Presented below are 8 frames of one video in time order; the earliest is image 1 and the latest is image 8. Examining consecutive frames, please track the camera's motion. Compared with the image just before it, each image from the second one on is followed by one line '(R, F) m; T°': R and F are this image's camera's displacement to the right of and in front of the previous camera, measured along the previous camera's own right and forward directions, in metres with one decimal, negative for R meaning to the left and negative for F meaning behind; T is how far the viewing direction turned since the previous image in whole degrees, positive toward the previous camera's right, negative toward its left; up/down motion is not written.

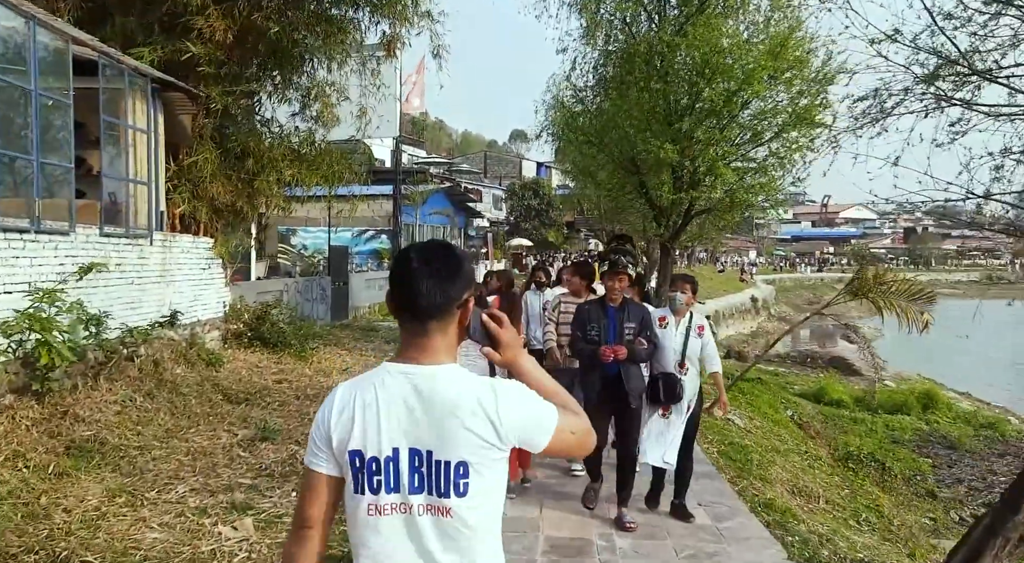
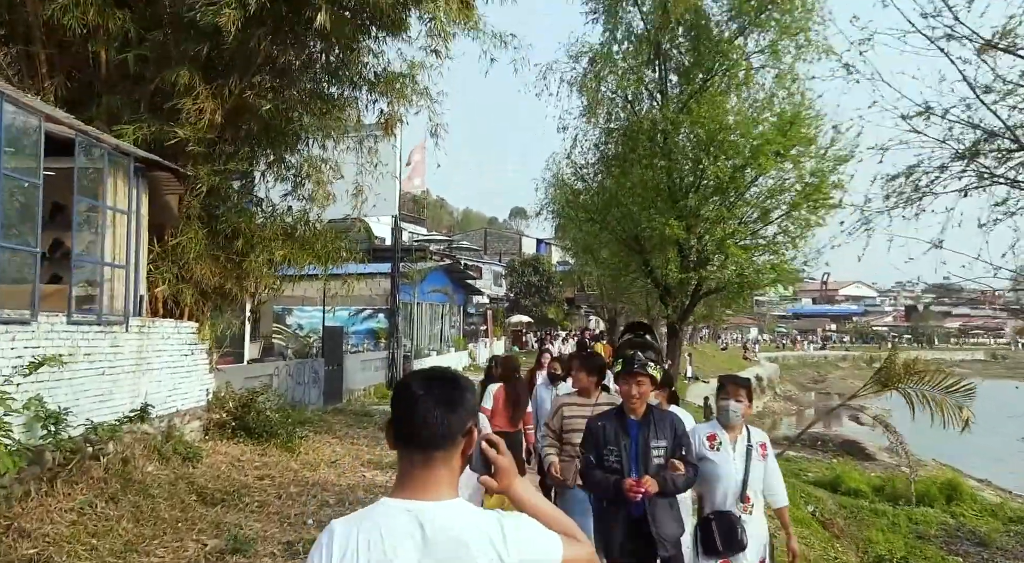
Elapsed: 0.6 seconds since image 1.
(0.0, +0.6) m; 0°
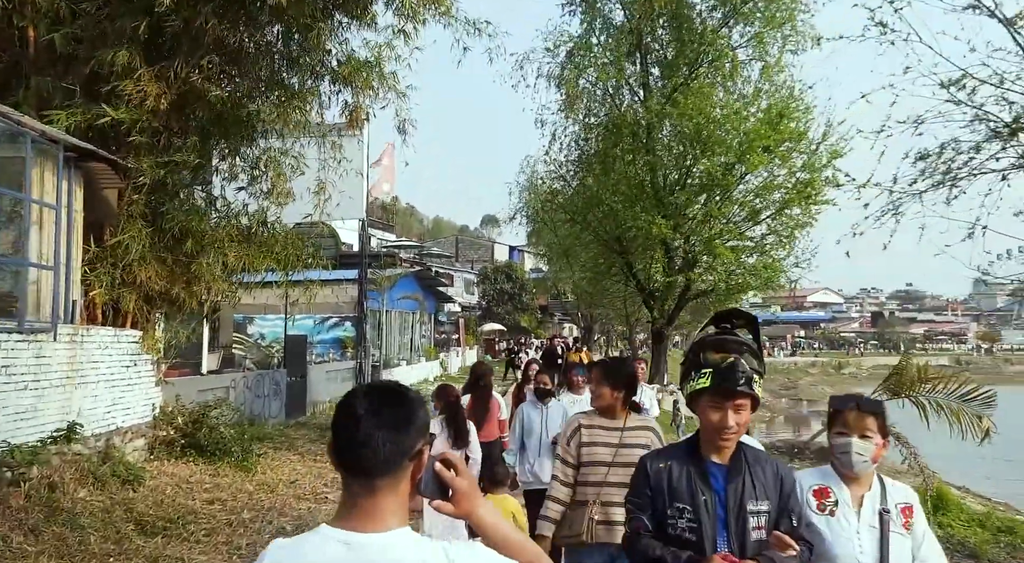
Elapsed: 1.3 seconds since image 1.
(0.0, +0.9) m; +2°
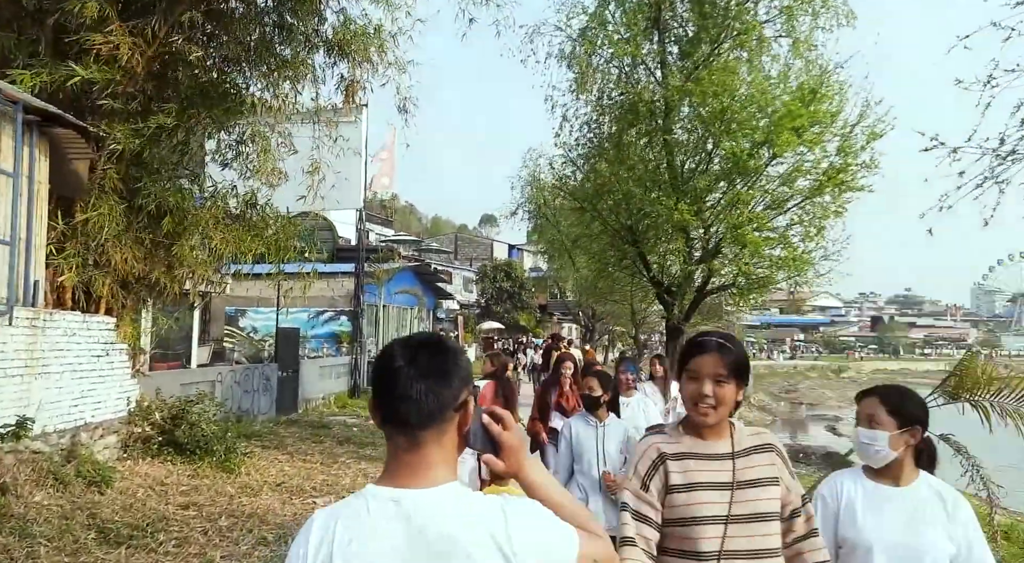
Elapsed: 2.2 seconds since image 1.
(-0.1, +0.9) m; 0°
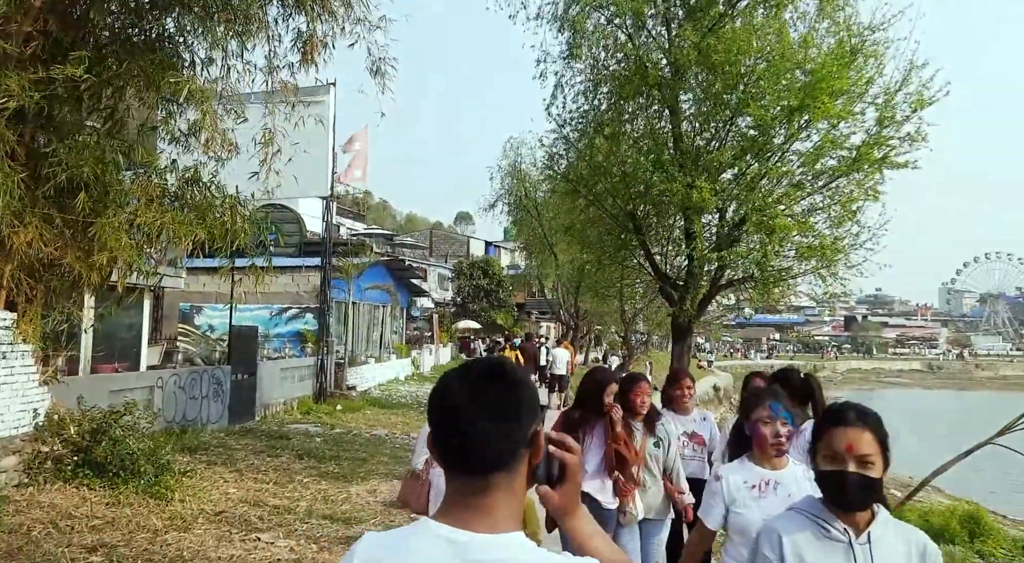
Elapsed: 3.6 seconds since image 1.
(-0.1, +1.6) m; +2°
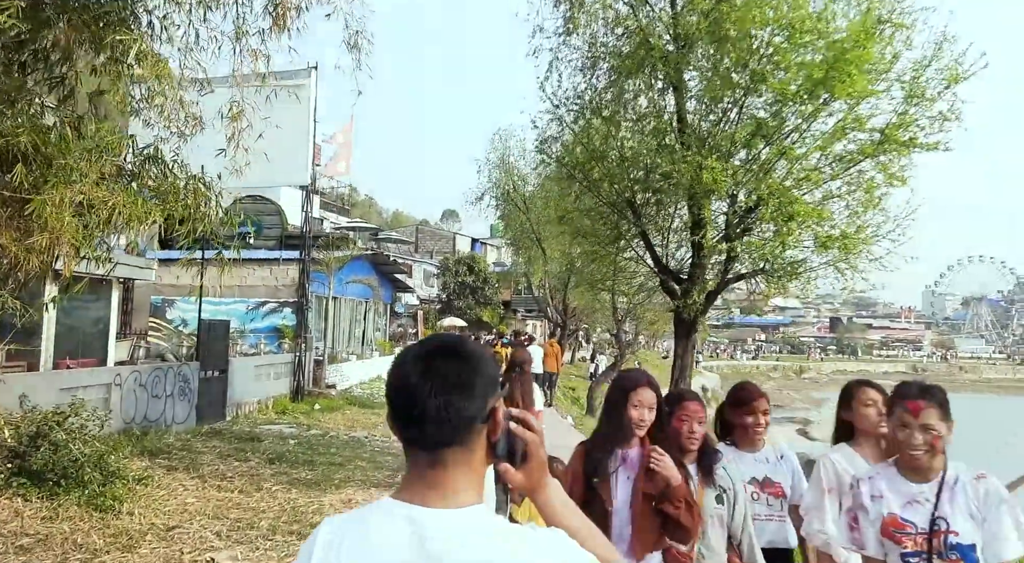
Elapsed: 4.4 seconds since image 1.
(0.0, +0.9) m; +1°
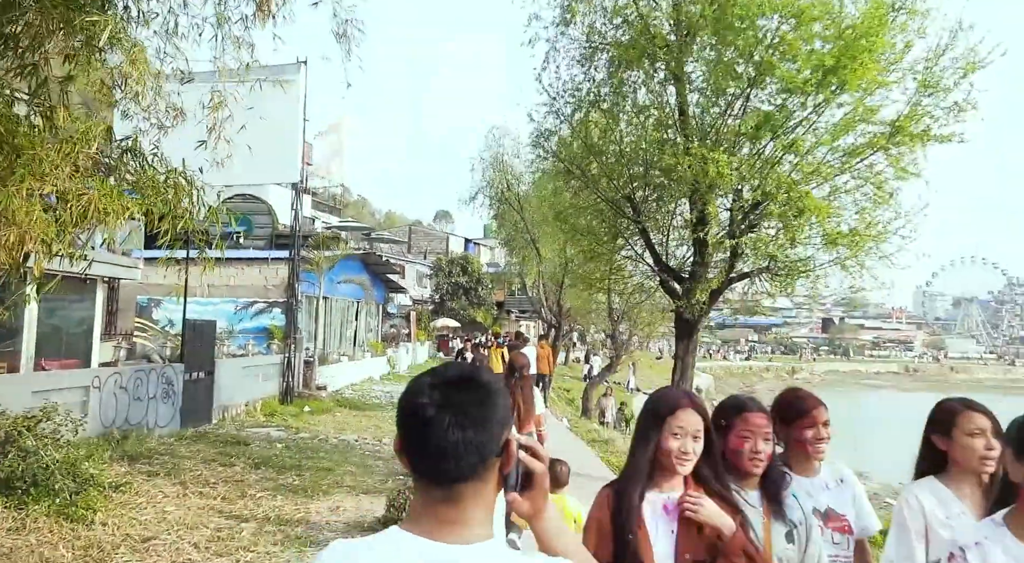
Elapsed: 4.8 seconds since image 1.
(0.0, +0.4) m; 0°
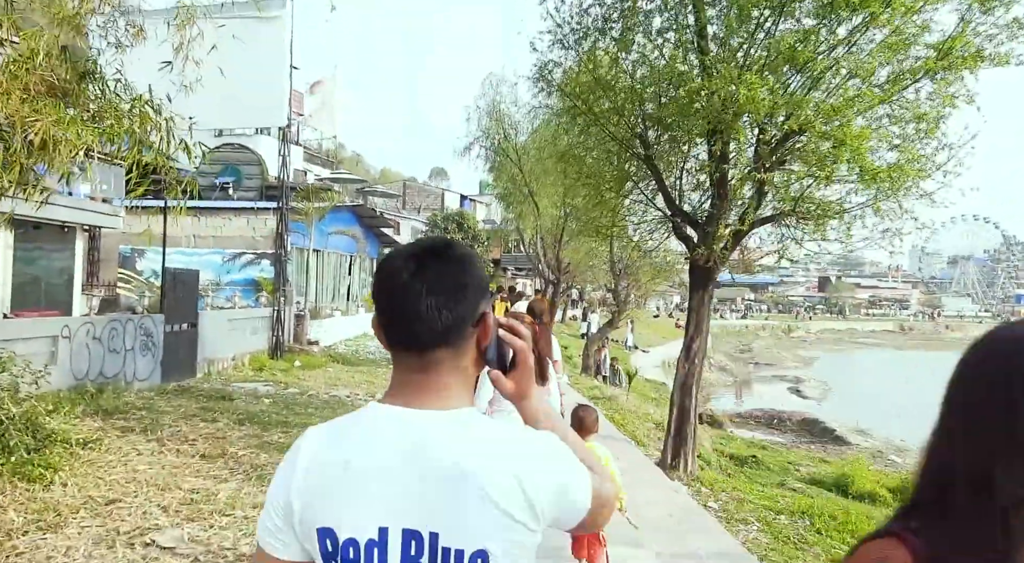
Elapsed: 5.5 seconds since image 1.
(-0.1, +0.7) m; 0°
